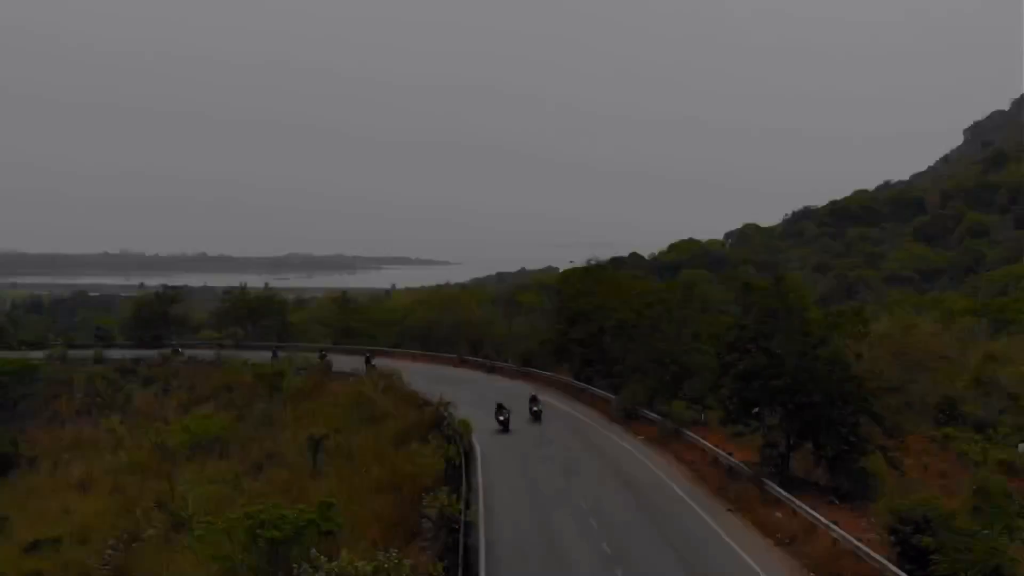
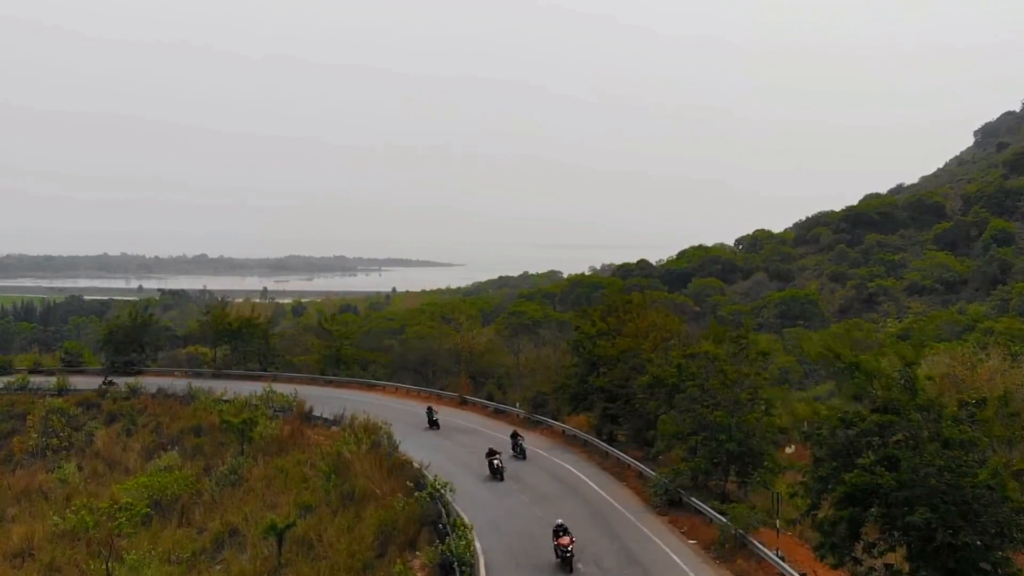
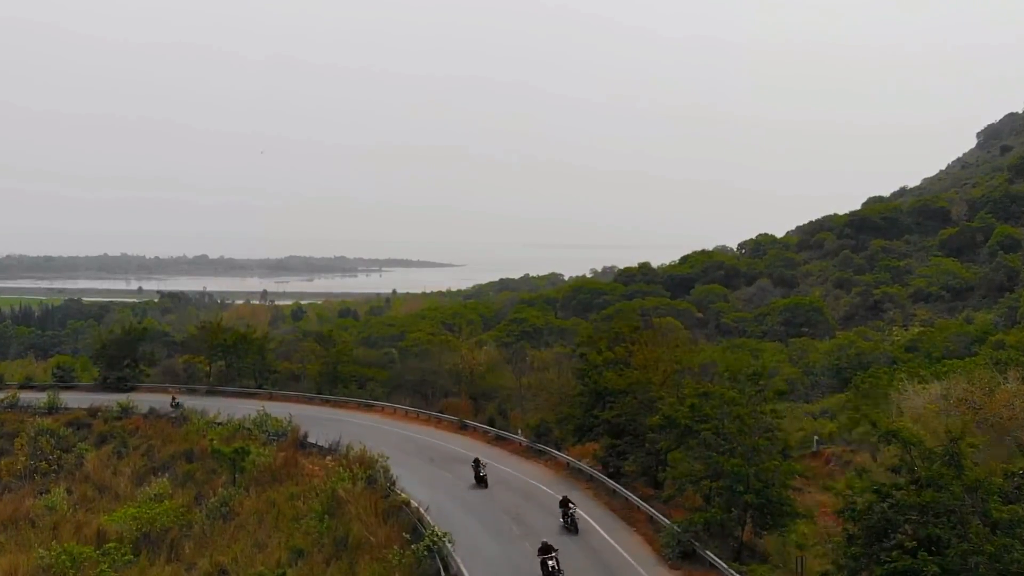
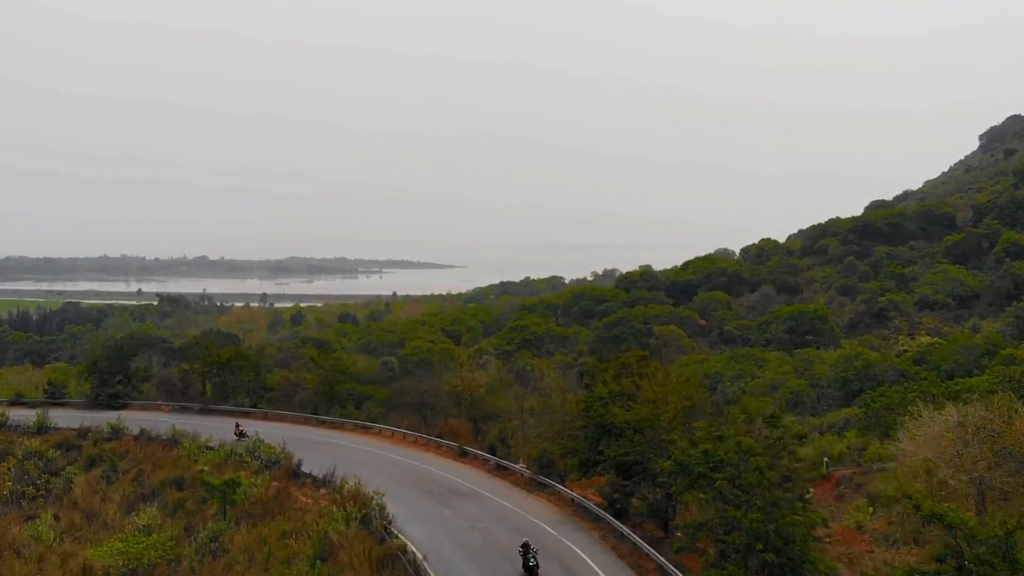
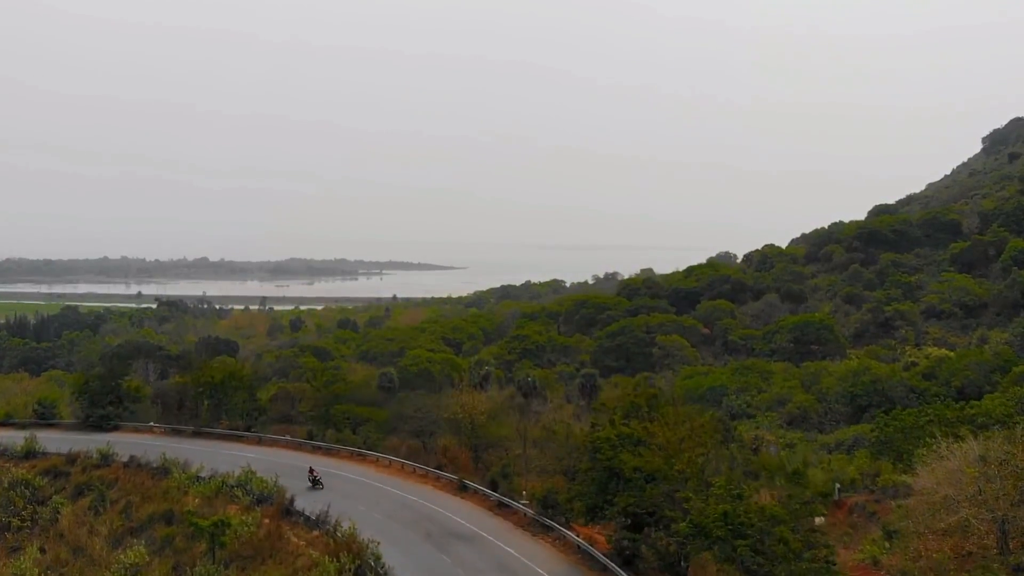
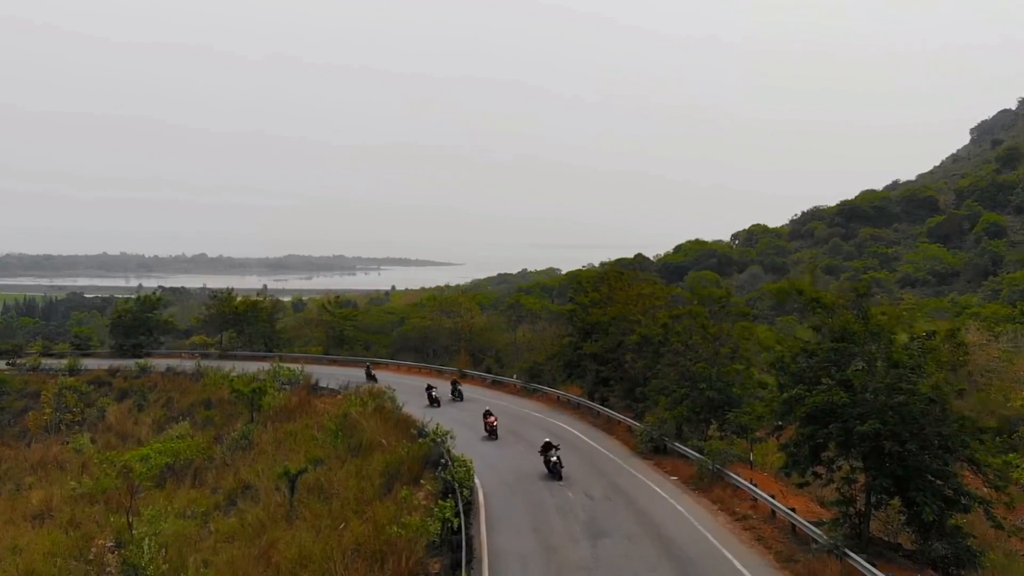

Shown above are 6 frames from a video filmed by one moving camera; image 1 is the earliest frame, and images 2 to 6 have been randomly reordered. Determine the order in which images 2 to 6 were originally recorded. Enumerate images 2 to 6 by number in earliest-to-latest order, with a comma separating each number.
6, 2, 3, 4, 5
